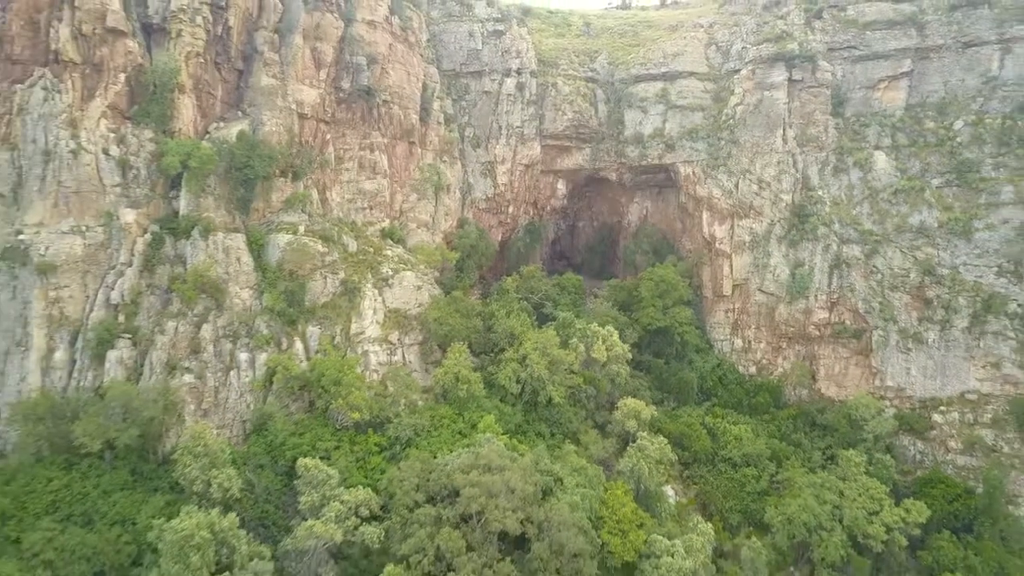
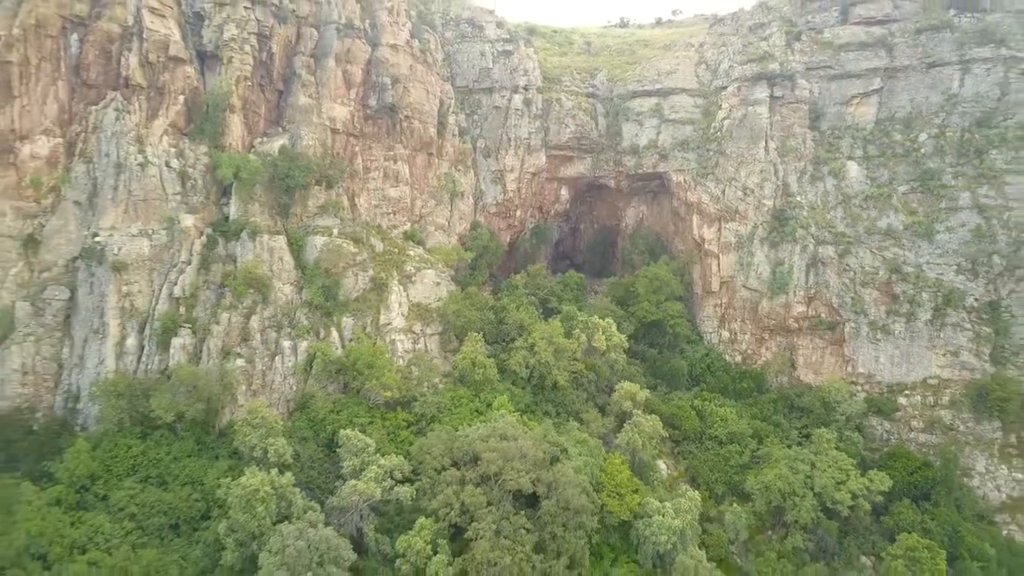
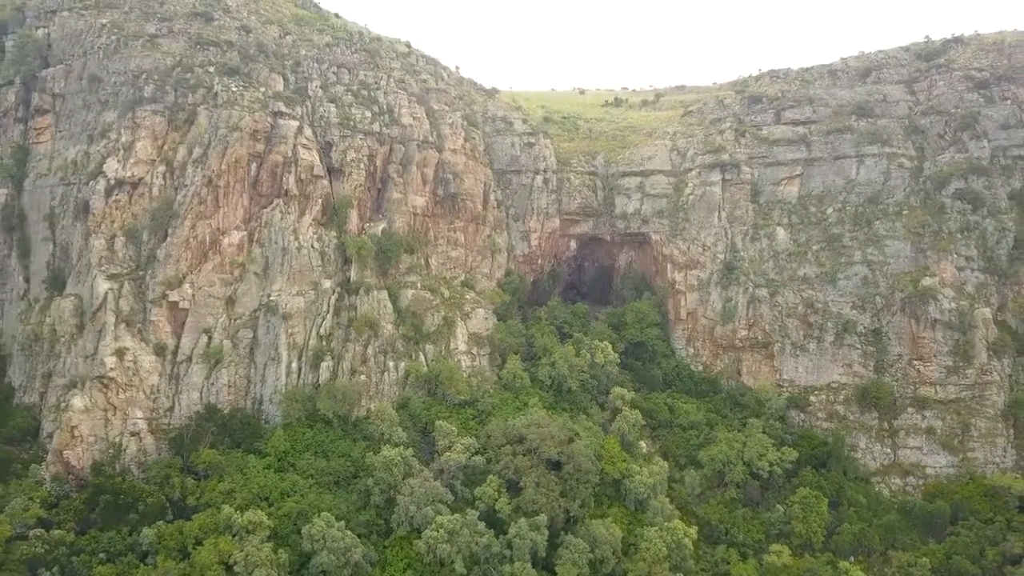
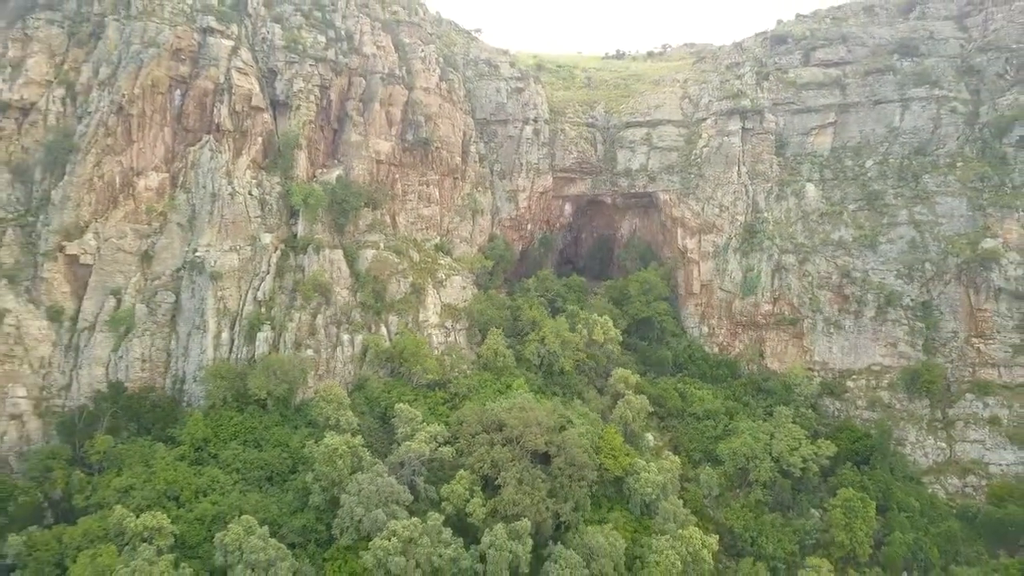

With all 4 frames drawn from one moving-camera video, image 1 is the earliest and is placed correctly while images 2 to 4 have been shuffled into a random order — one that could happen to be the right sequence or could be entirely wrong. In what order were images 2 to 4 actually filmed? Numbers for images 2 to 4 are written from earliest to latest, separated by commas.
2, 4, 3
